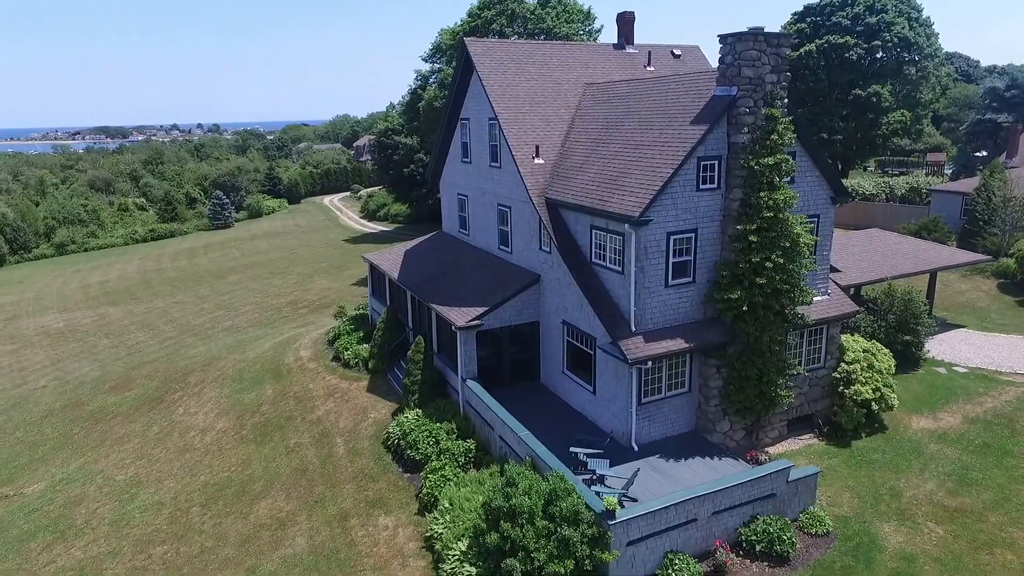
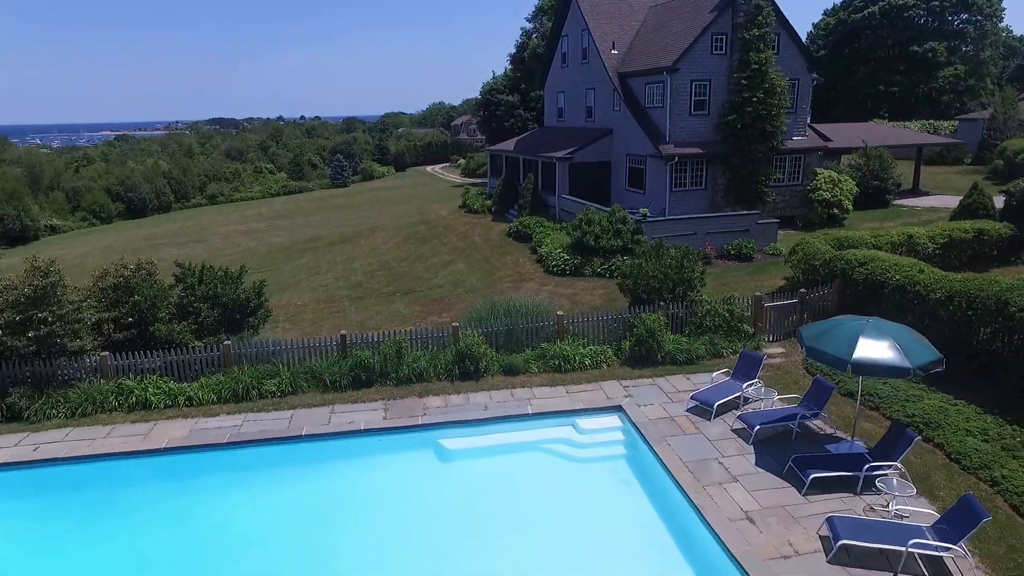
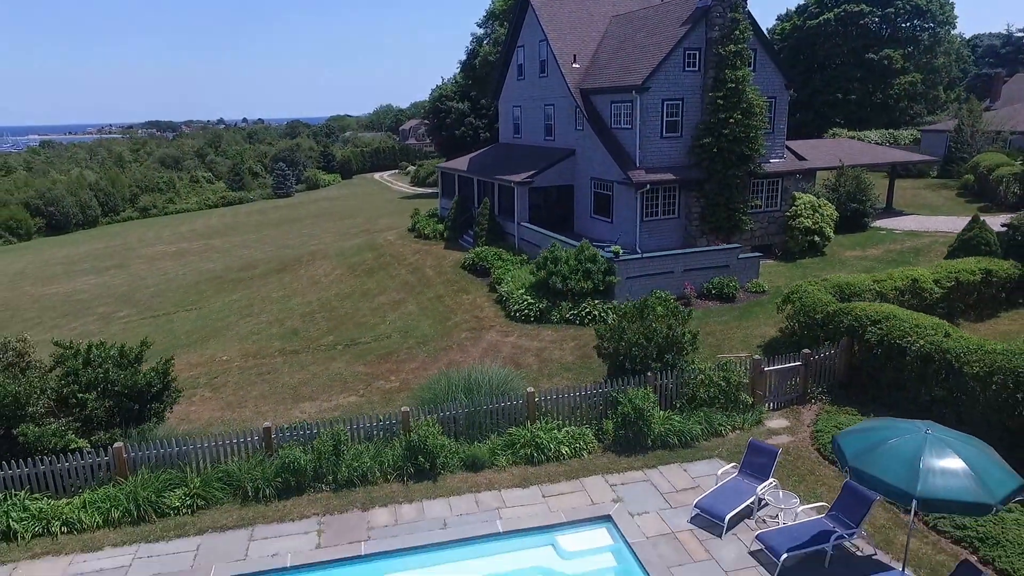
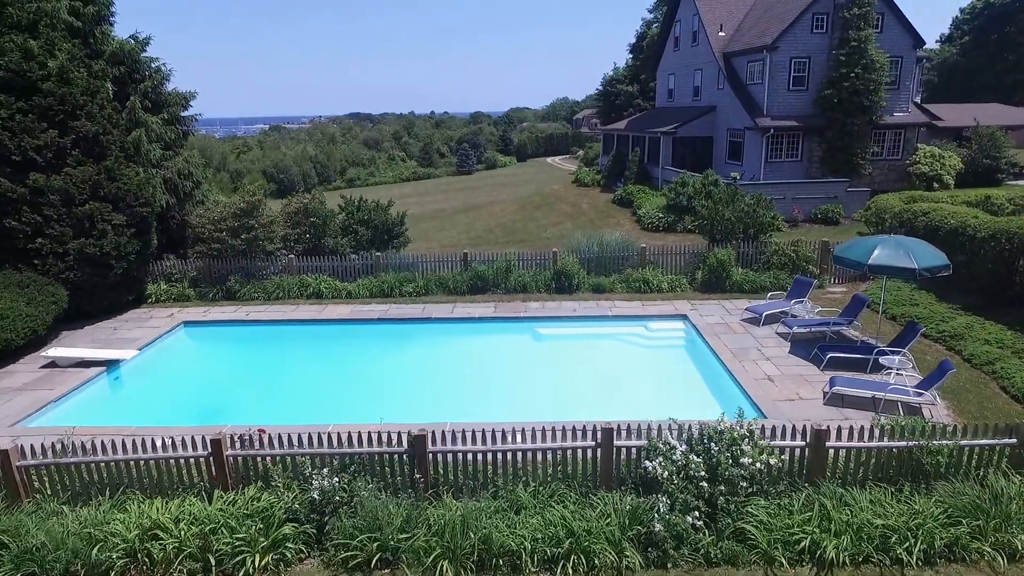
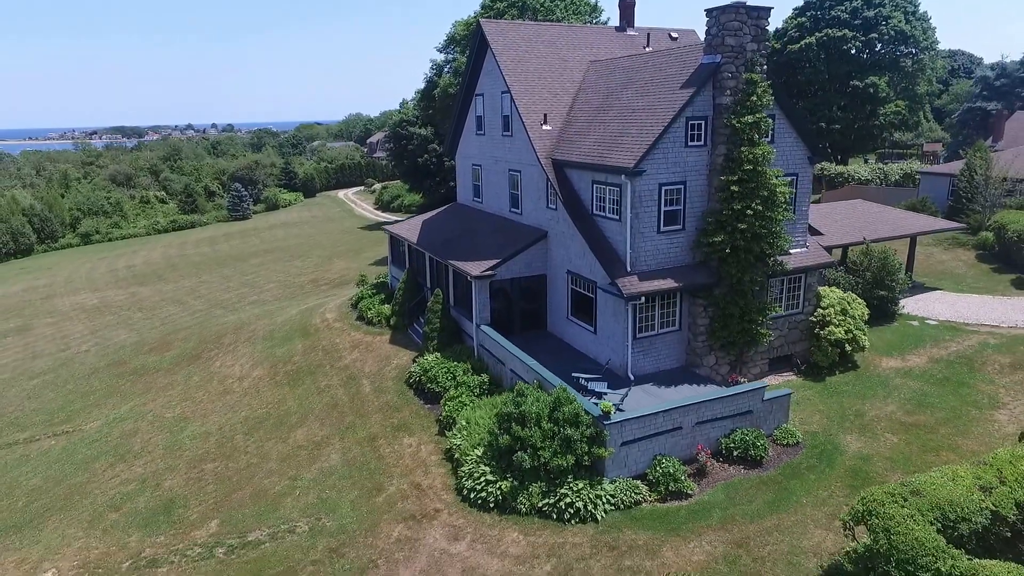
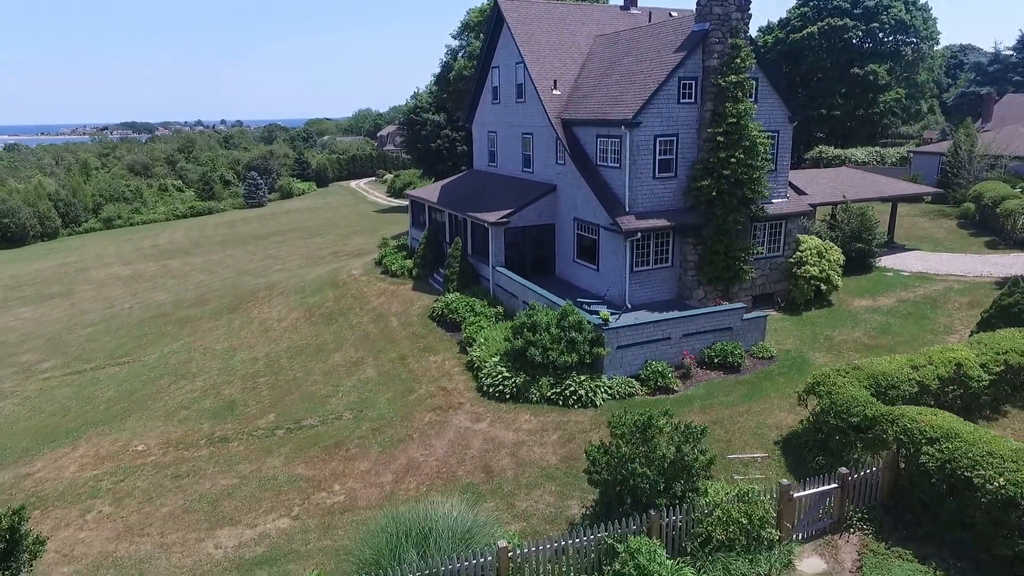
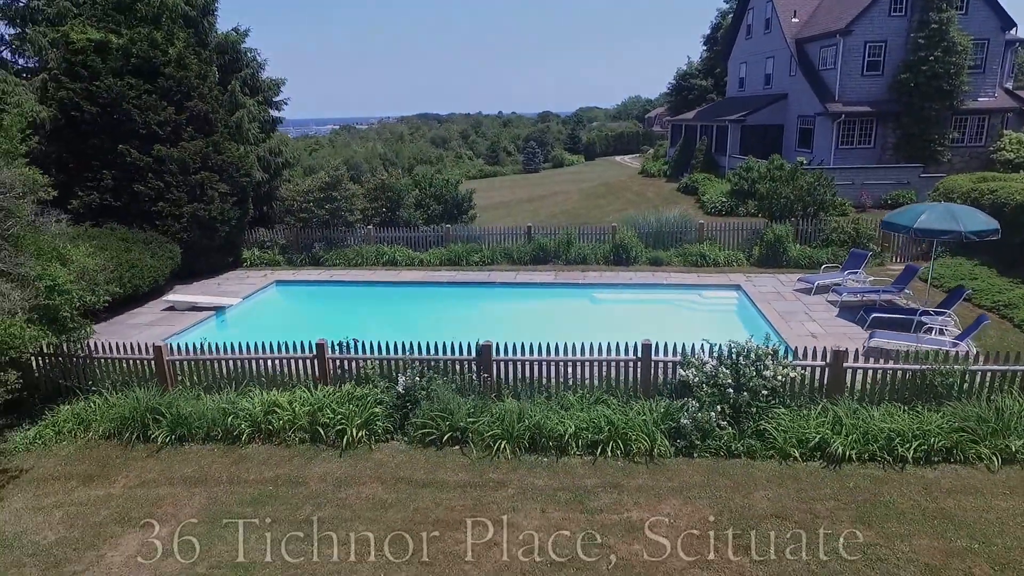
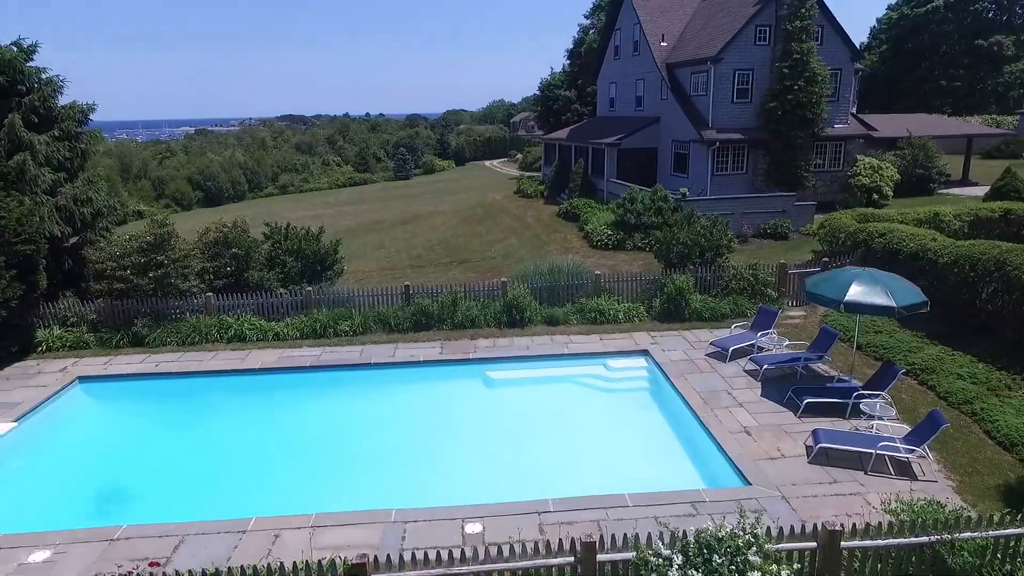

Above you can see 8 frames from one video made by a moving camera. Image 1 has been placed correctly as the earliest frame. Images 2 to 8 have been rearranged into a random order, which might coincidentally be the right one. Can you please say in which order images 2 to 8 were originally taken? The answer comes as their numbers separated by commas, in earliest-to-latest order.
5, 6, 3, 2, 8, 4, 7
